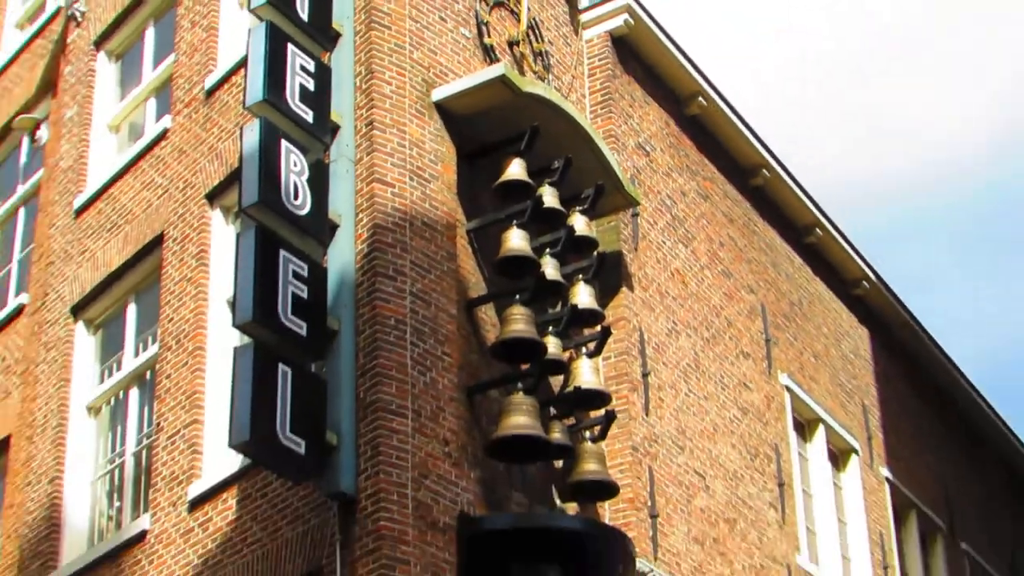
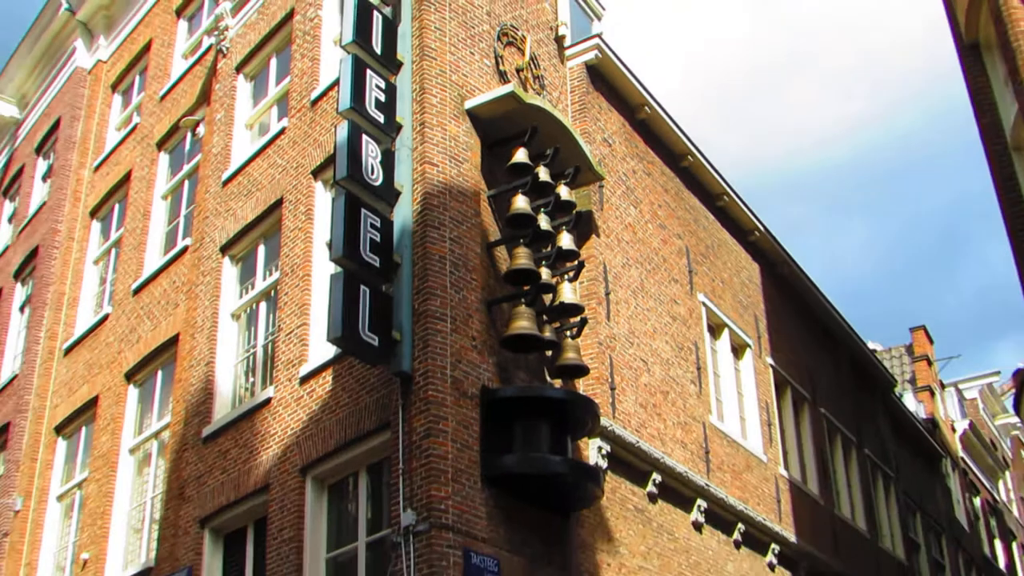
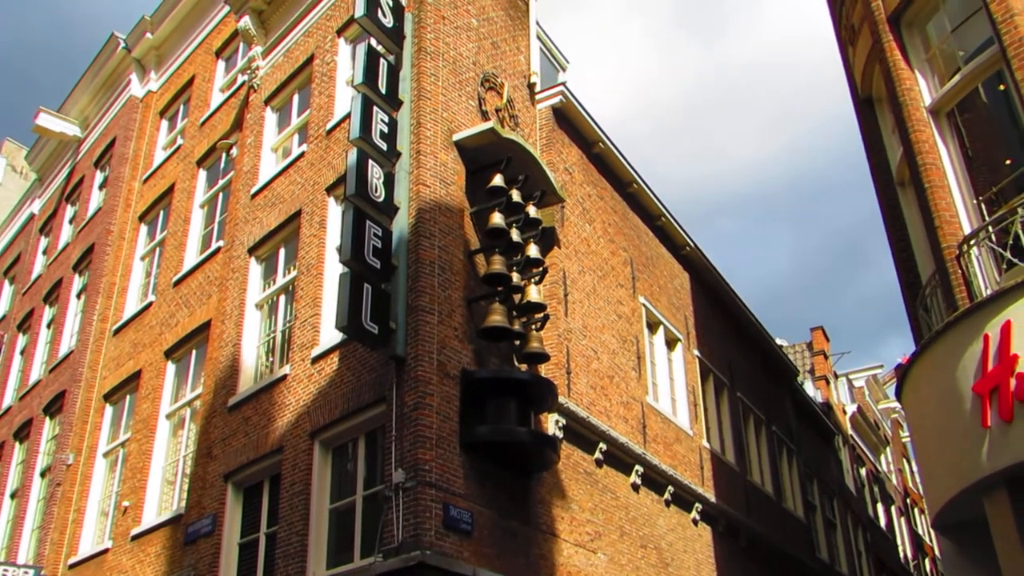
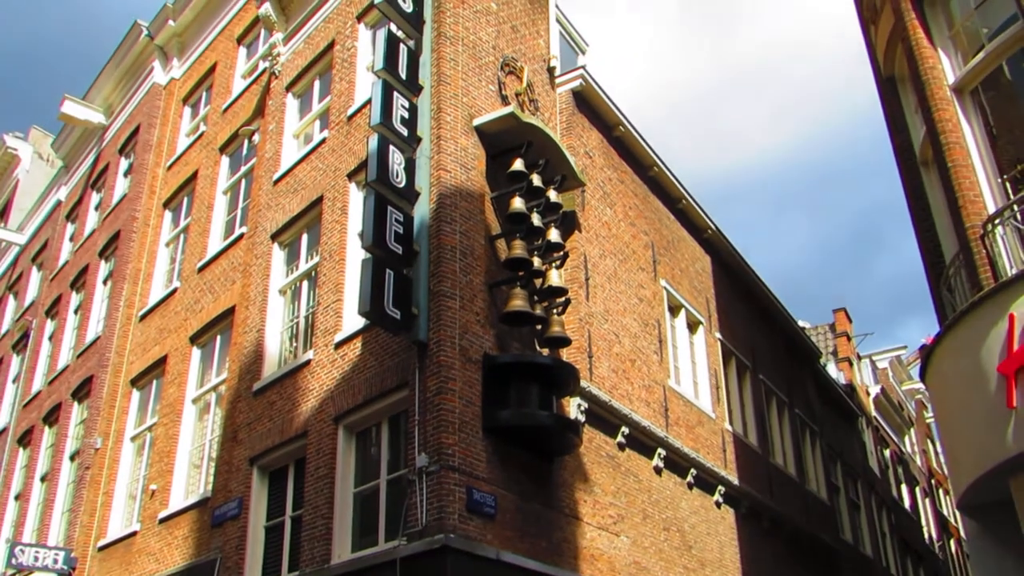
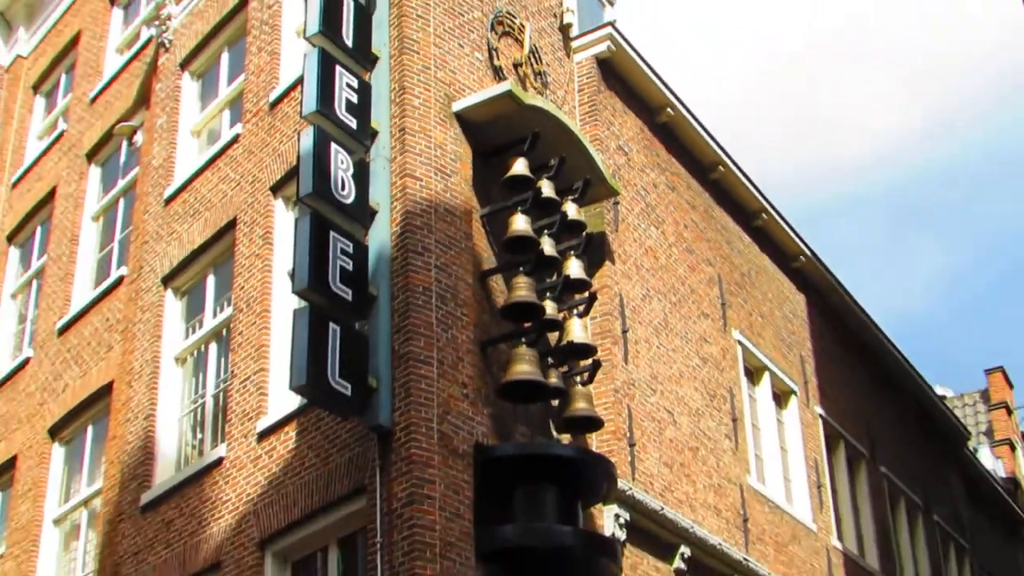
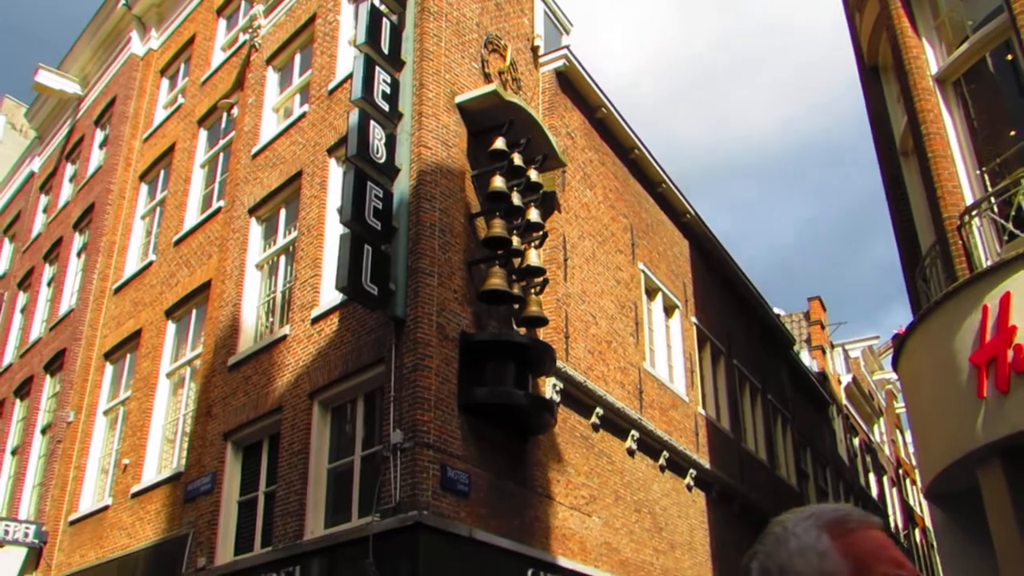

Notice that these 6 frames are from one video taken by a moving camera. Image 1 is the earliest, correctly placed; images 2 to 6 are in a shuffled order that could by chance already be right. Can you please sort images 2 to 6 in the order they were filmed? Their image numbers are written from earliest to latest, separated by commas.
5, 2, 4, 3, 6
